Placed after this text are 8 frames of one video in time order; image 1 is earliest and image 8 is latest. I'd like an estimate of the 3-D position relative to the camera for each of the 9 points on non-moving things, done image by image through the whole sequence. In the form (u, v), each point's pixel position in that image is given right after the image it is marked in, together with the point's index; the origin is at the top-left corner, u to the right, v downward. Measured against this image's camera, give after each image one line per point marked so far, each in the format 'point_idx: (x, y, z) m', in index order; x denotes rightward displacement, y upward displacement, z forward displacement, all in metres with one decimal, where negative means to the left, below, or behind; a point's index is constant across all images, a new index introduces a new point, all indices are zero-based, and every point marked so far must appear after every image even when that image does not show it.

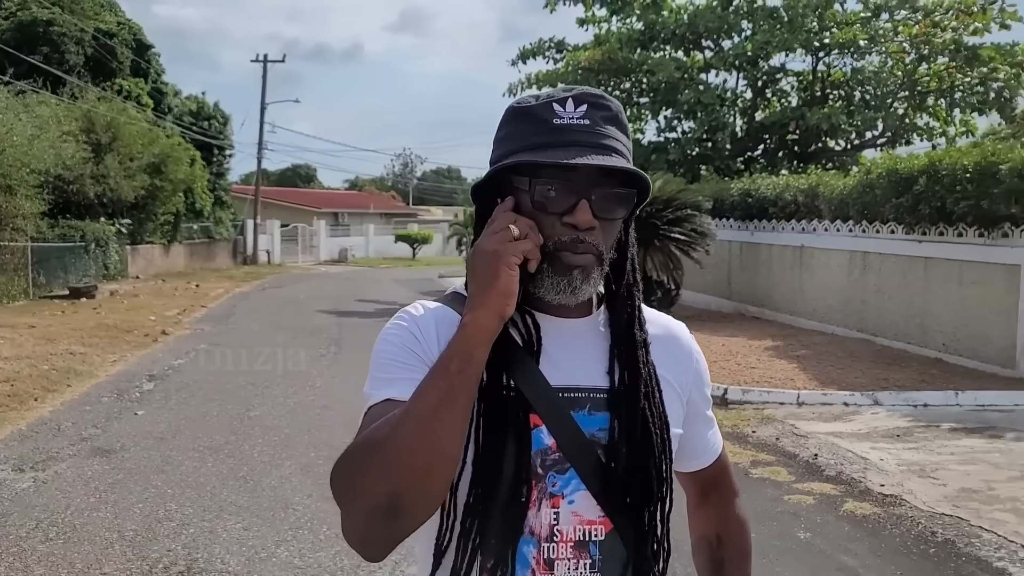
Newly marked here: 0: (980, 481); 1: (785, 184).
0: (+3.0, -1.2, +5.4) m
1: (+4.3, +1.6, +13.4) m
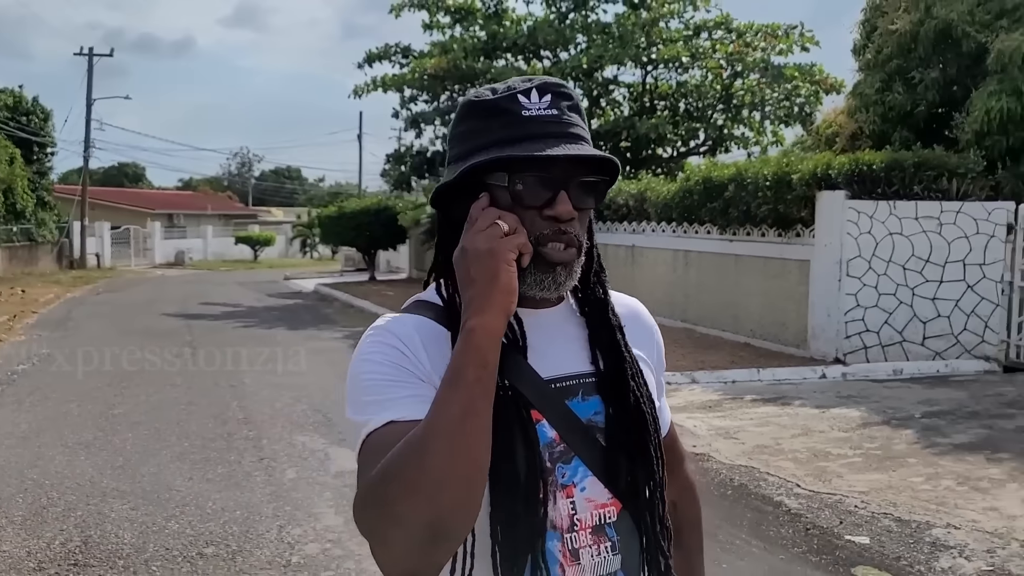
0: (+2.0, -1.1, +6.6) m
1: (+1.8, +1.7, +14.6) m
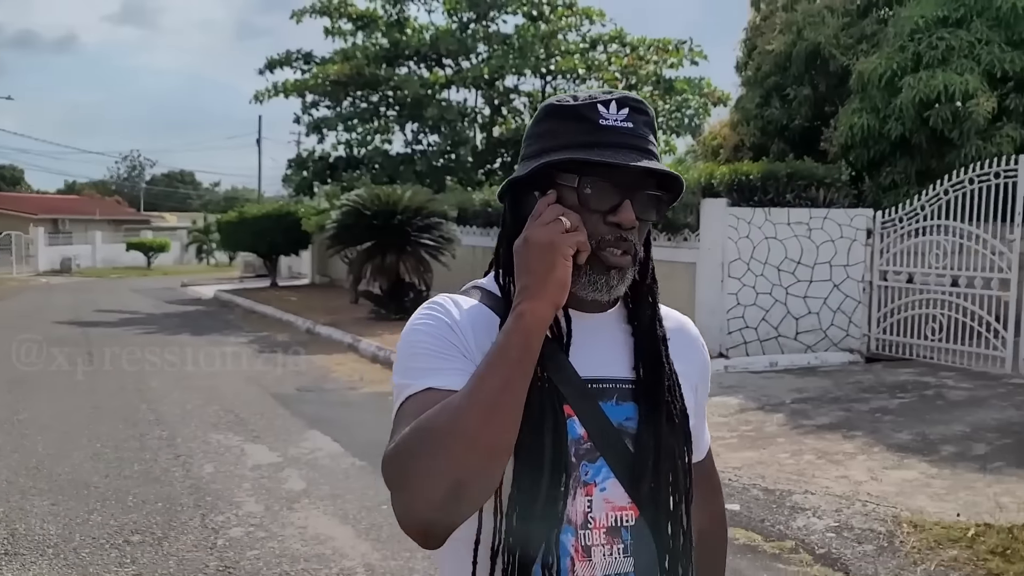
0: (+1.3, -1.1, +7.2) m
1: (+0.1, +1.7, +15.2) m
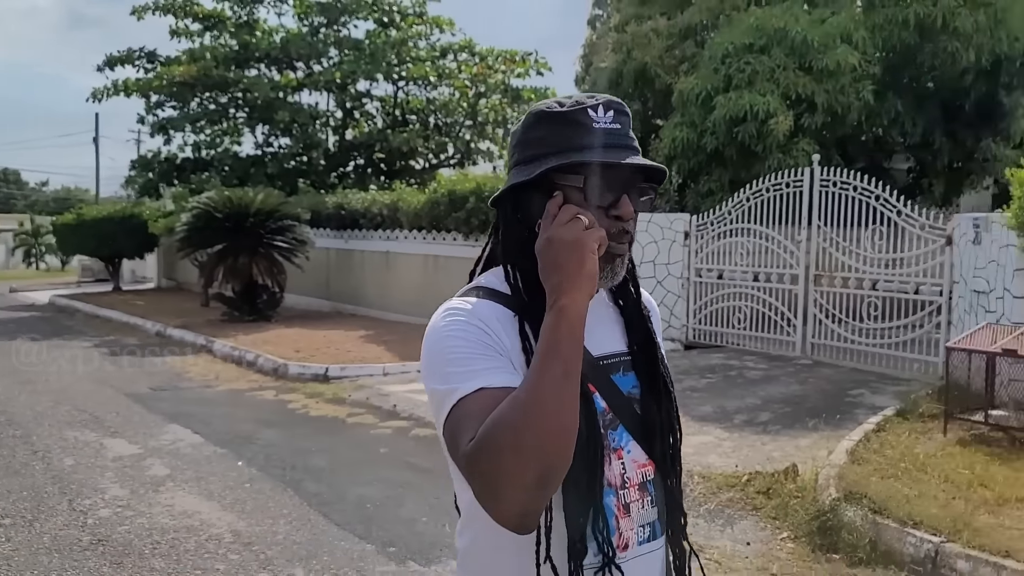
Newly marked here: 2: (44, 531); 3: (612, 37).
0: (-0.1, -1.1, +8.0) m
1: (-2.6, +1.6, +15.7) m
2: (-2.5, -1.3, +4.6) m
3: (+1.7, +4.3, +14.7) m
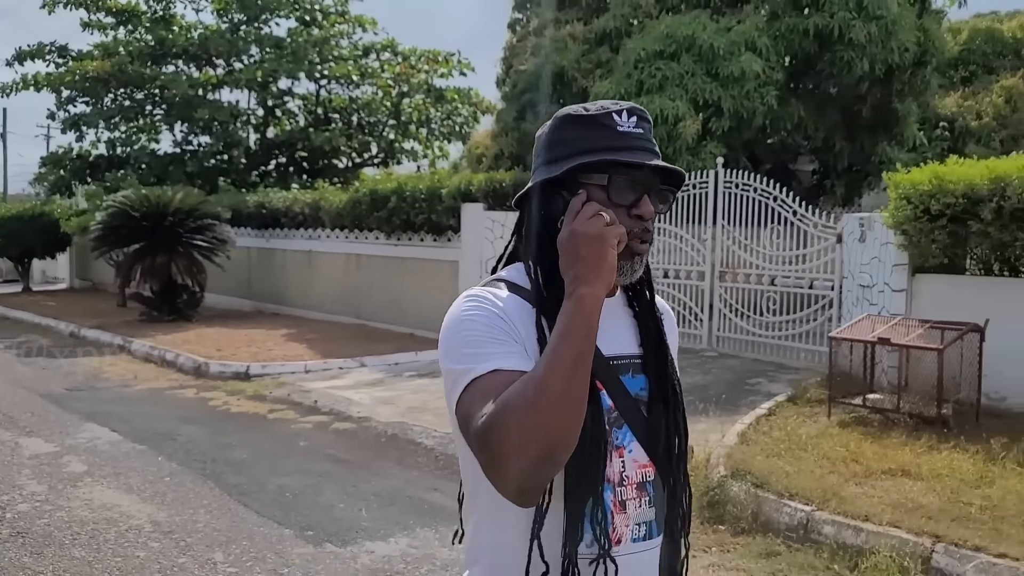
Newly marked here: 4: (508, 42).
0: (-0.9, -1.1, +8.2) m
1: (-4.0, +1.7, +15.7) m
2: (-3.0, -1.3, +4.7) m
3: (+0.3, +4.4, +15.1) m
4: (-0.1, +4.6, +16.0) m
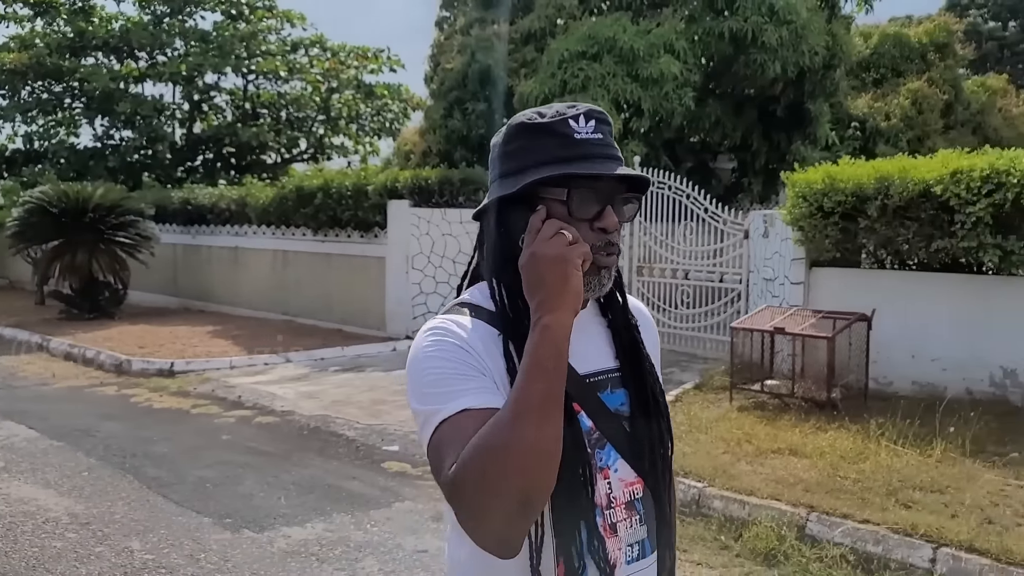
0: (-1.6, -1.0, +8.4) m
1: (-5.3, +1.7, +15.6) m
2: (-3.5, -1.3, +4.7) m
3: (-1.0, +4.5, +15.3) m
4: (-1.4, +4.7, +16.2) m
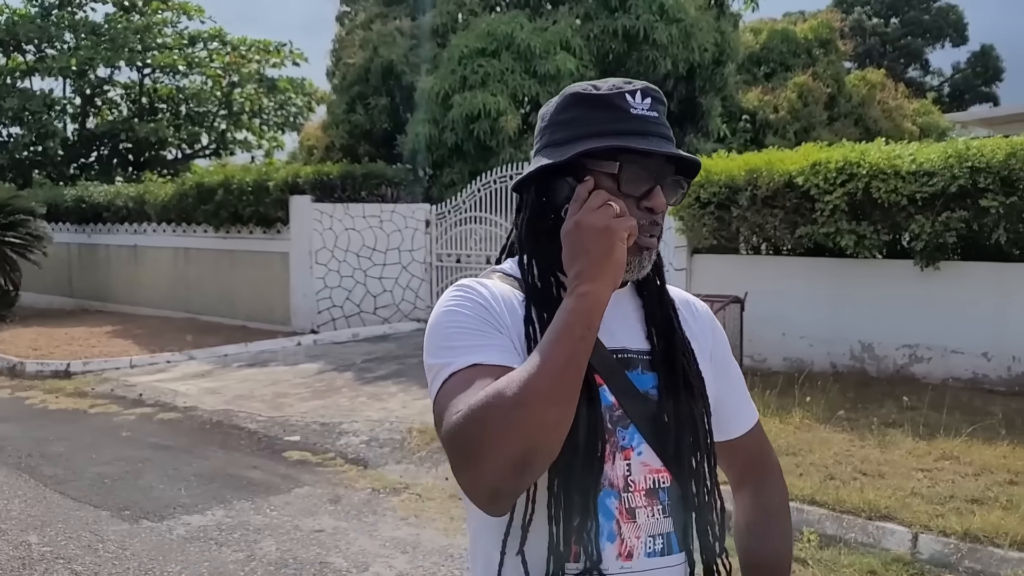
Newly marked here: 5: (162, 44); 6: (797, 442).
0: (-2.6, -1.0, +8.5) m
1: (-7.1, +1.7, +15.3) m
2: (-4.1, -1.3, +4.6) m
3: (-2.8, +4.6, +15.4) m
4: (-3.3, +4.8, +16.2) m
5: (-8.0, +5.5, +19.5) m
6: (+1.8, -1.0, +5.3) m
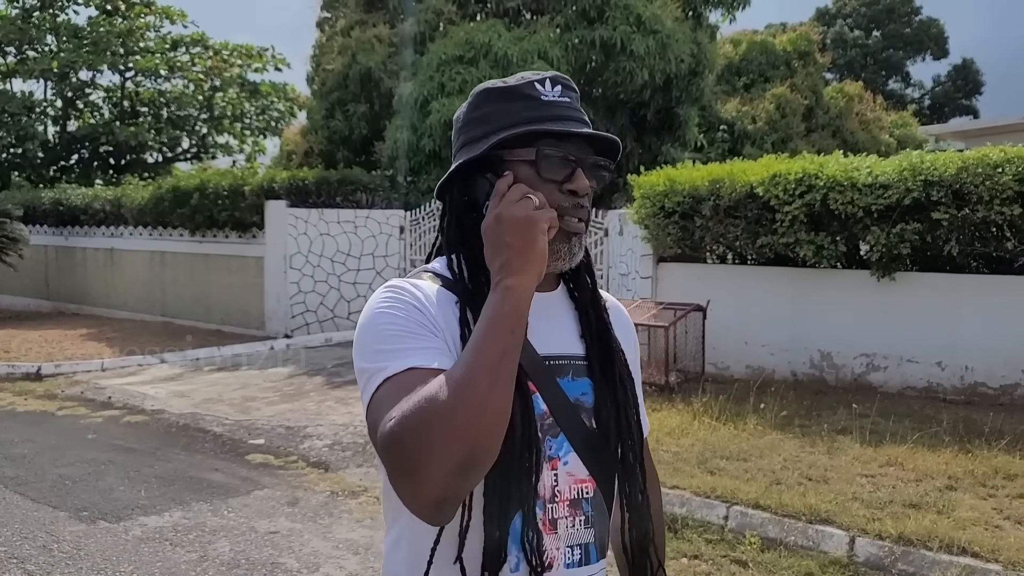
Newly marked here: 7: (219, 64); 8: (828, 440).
0: (-2.9, -1.0, +8.5) m
1: (-7.5, +1.7, +15.3) m
2: (-4.4, -1.3, +4.6) m
3: (-3.1, +4.5, +15.5) m
4: (-3.7, +4.7, +16.3) m
5: (-8.4, +5.5, +19.5) m
6: (+1.5, -1.0, +5.4) m
7: (-7.0, +5.3, +20.3) m
8: (+2.0, -1.0, +5.5) m
